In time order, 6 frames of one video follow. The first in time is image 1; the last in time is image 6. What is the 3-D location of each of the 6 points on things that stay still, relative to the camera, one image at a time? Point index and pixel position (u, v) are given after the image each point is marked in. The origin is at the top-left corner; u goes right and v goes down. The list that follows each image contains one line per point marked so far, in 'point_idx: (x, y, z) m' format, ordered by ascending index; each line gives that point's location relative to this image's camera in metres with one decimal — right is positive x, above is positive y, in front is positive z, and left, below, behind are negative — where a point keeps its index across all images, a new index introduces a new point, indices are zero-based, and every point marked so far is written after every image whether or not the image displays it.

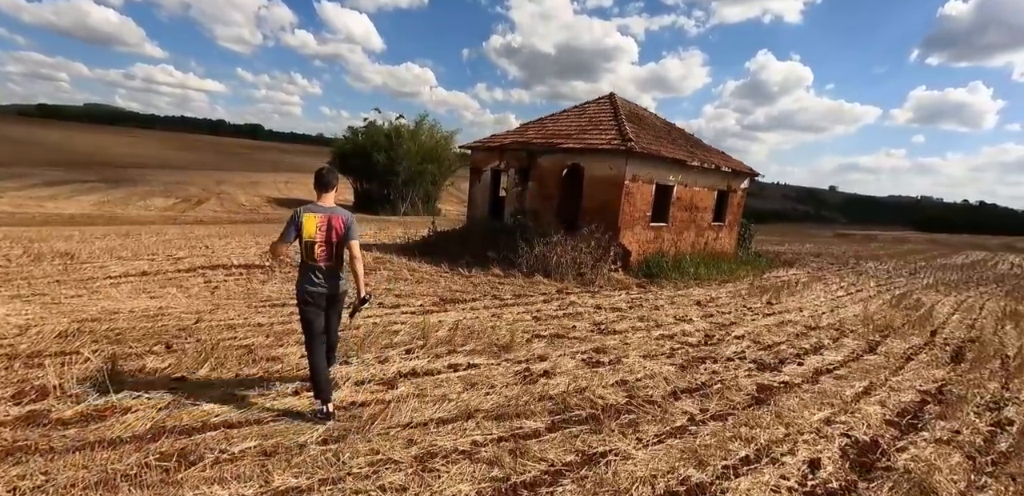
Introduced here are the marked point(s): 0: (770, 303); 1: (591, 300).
0: (+6.1, -1.3, +11.3) m
1: (+1.5, -1.0, +9.1) m
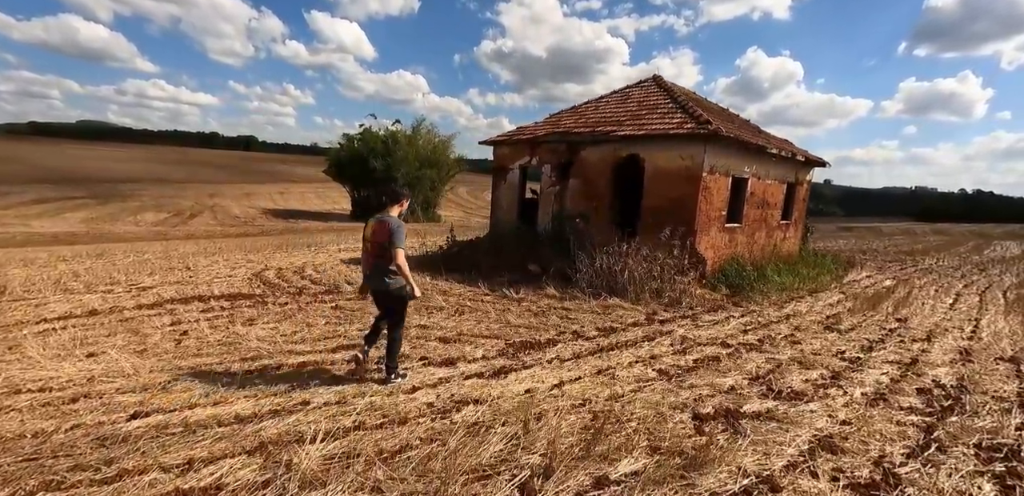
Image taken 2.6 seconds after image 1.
0: (+7.2, -1.3, +8.9) m
1: (+2.6, -1.1, +6.7) m
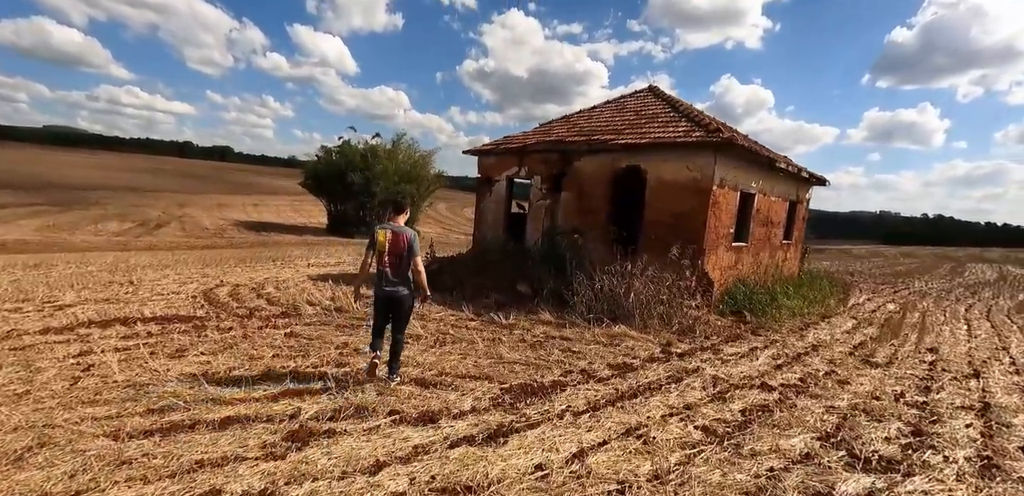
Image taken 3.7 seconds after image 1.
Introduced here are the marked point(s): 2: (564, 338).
0: (+7.0, -1.7, +8.0) m
1: (+2.5, -1.4, +5.6) m
2: (+0.7, -1.2, +6.5) m
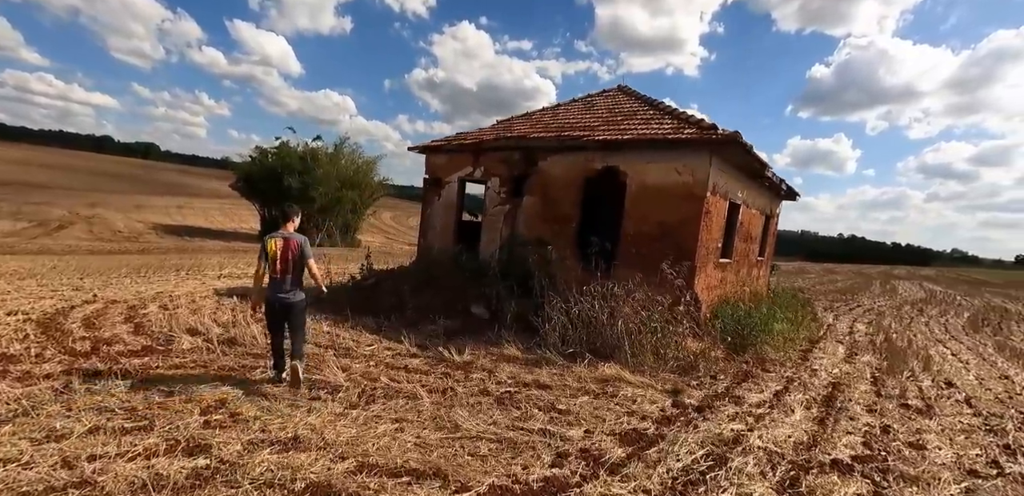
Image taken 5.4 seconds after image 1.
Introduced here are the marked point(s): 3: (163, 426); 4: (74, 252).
0: (+6.4, -2.0, +7.0) m
1: (+2.2, -1.6, +4.1) m
2: (+0.3, -1.3, +4.8) m
3: (-2.5, -1.3, +3.5) m
4: (-17.6, -0.2, +19.5) m
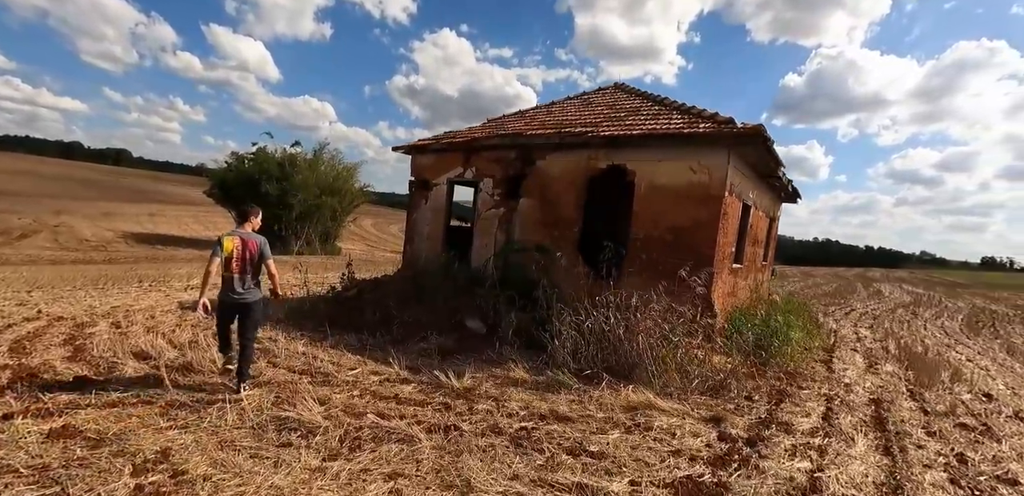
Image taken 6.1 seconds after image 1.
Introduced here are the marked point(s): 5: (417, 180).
0: (+6.4, -2.1, +6.4) m
1: (+2.4, -1.6, +3.4) m
2: (+0.4, -1.4, +4.0) m
3: (-2.3, -1.3, +2.7) m
4: (-18.0, -0.5, +18.1) m
5: (-1.9, +1.5, +10.3) m
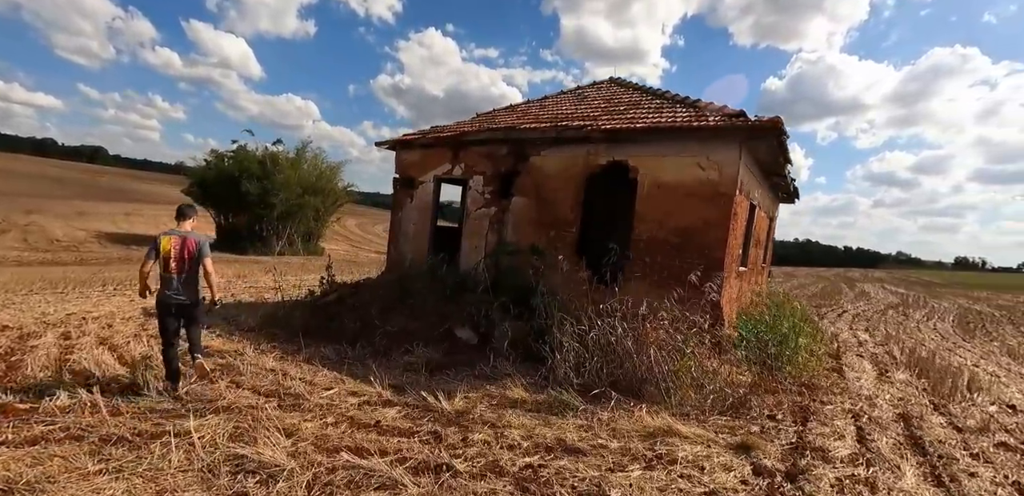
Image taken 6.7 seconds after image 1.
0: (+6.4, -2.1, +6.0) m
1: (+2.4, -1.6, +2.9) m
2: (+0.4, -1.4, +3.5) m
3: (-2.3, -1.3, +2.0) m
4: (-18.4, -0.6, +17.0) m
5: (-2.1, +1.4, +9.6) m
